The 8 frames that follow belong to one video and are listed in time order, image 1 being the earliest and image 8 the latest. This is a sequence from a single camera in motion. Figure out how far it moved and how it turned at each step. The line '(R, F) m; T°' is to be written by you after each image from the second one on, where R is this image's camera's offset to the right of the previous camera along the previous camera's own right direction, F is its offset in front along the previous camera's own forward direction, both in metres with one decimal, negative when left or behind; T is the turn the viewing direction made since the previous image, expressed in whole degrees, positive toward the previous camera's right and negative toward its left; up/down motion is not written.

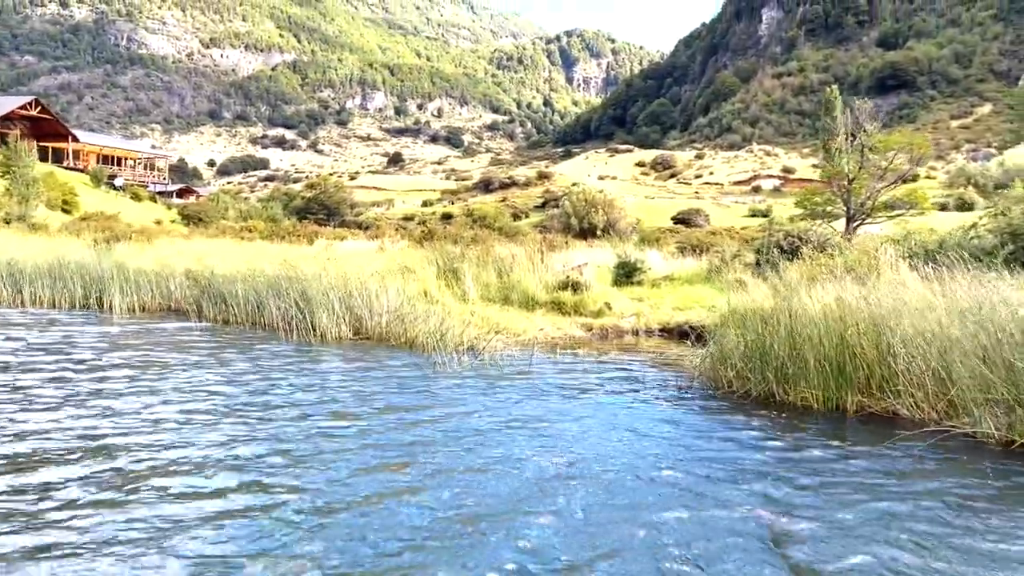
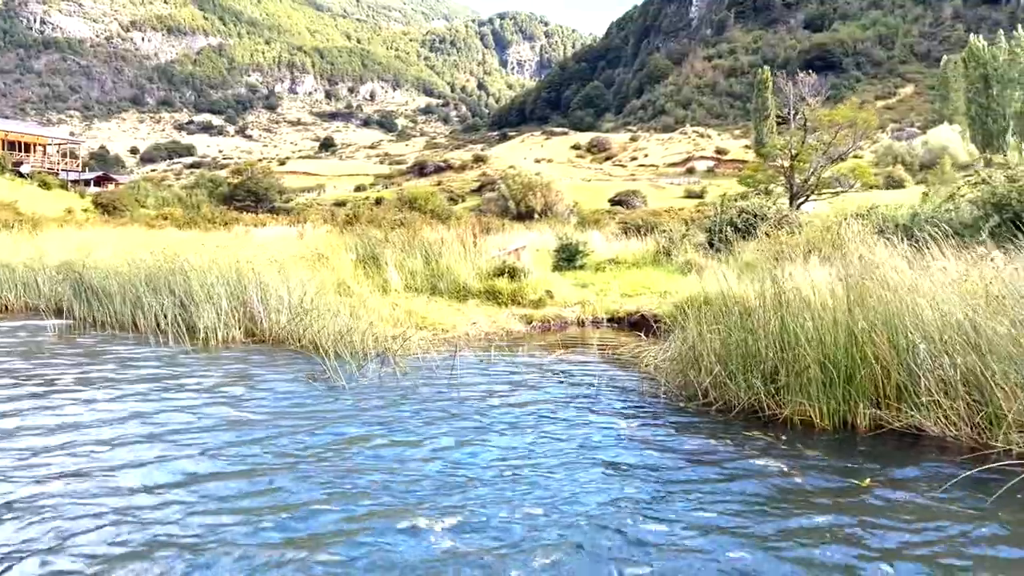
(+0.2, +1.8) m; +4°
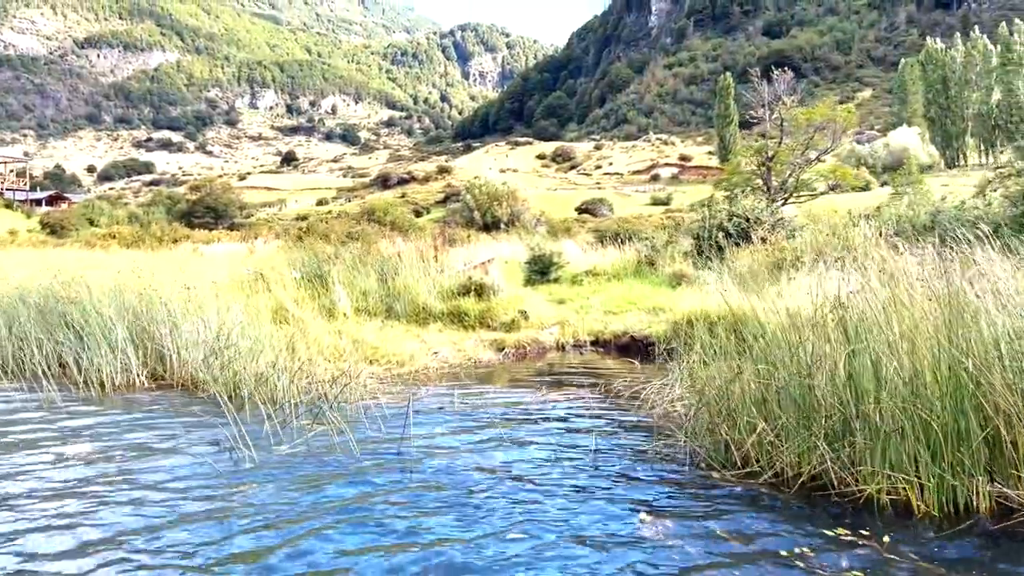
(0.0, +1.8) m; +2°
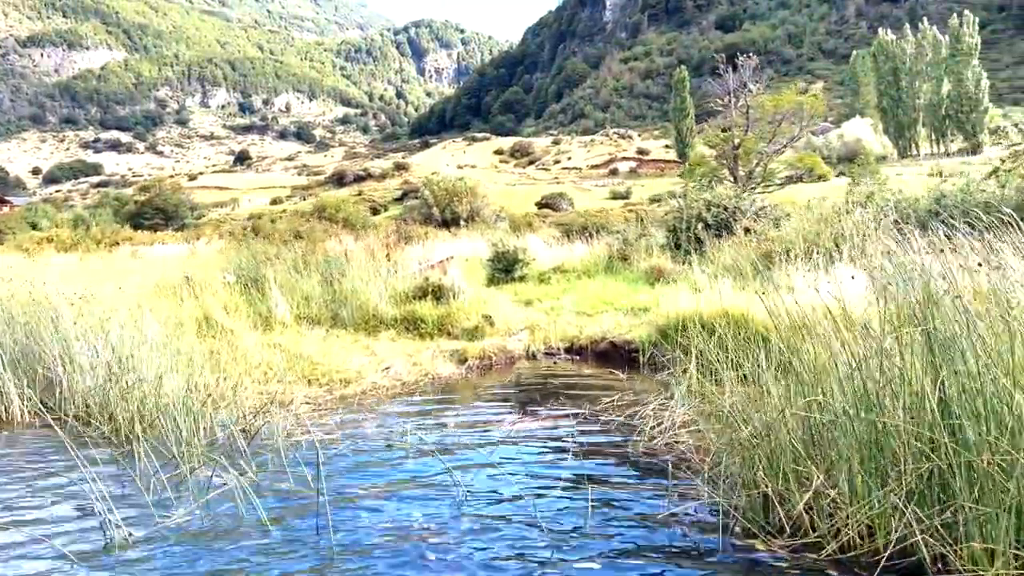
(0.0, +1.3) m; +3°
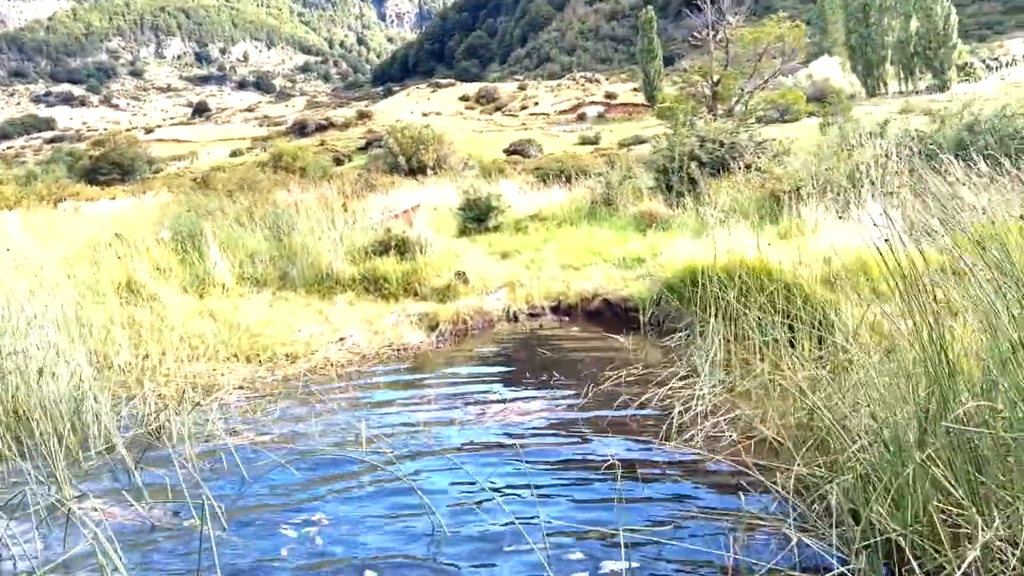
(-0.1, +1.3) m; +2°
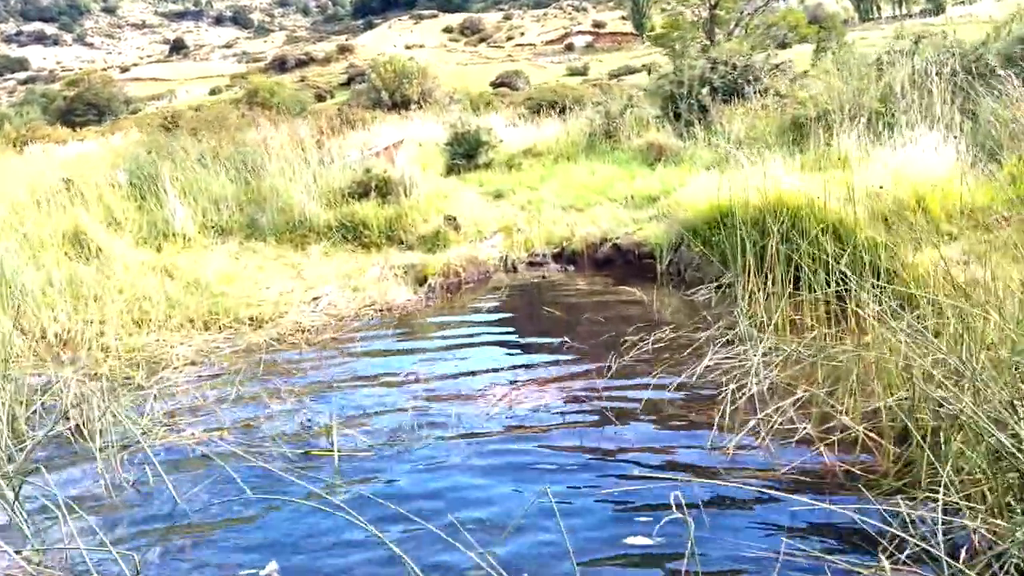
(-0.1, +0.9) m; +1°
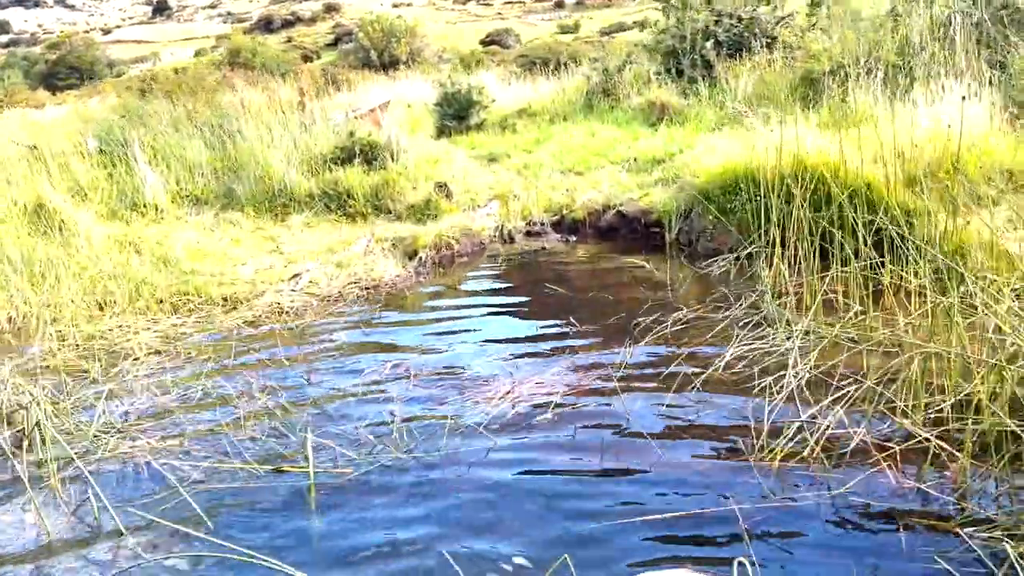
(0.0, +0.5) m; 0°
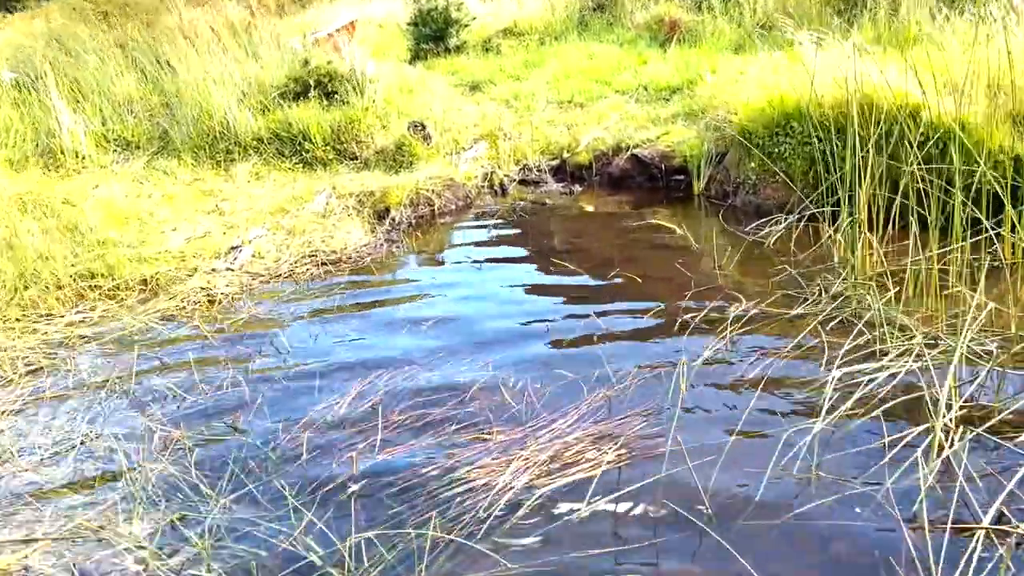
(-0.1, +1.1) m; +1°
